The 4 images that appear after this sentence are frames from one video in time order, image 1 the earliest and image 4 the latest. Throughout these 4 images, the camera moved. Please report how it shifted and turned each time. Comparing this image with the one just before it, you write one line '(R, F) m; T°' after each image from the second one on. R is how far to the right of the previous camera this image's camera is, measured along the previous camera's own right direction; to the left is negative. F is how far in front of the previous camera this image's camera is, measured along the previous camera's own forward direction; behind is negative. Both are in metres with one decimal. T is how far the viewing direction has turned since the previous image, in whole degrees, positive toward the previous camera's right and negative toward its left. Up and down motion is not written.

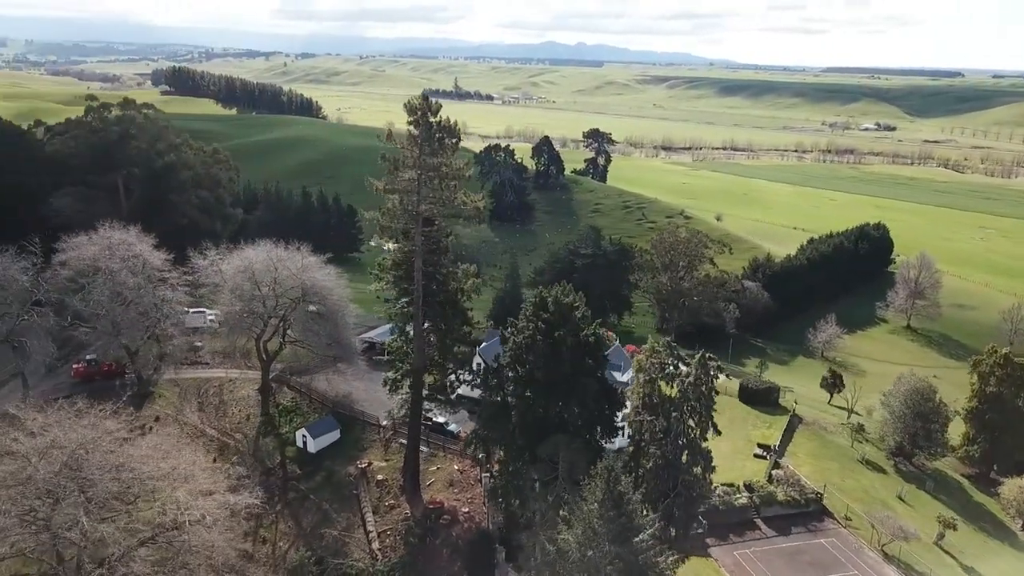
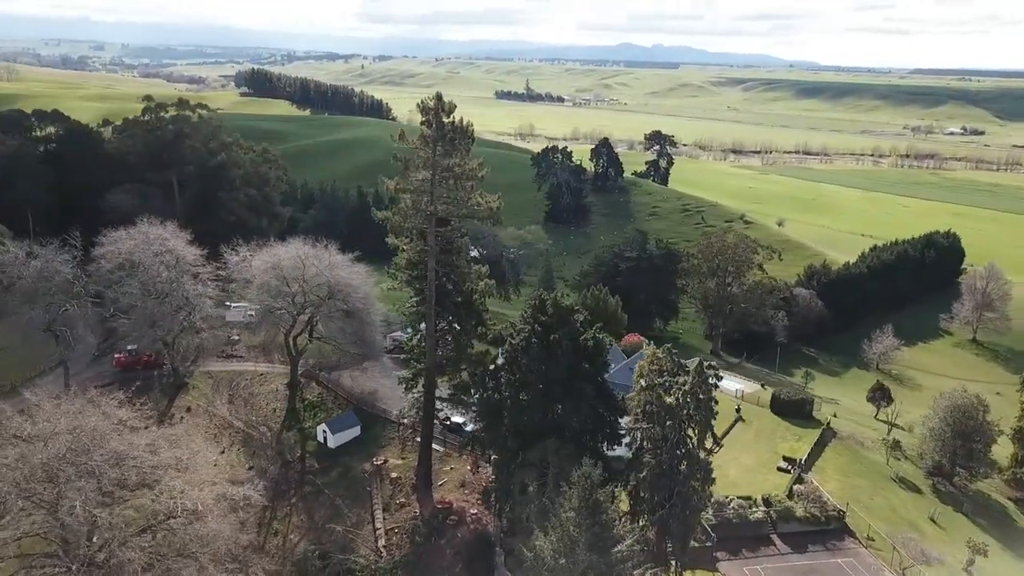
(+2.4, +0.3) m; -5°
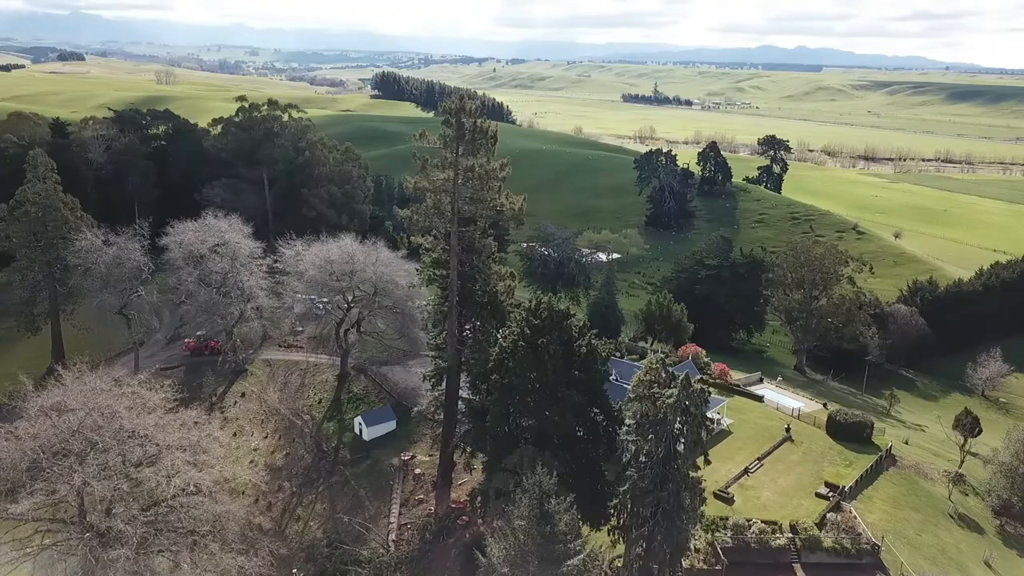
(+4.2, +0.7) m; -9°
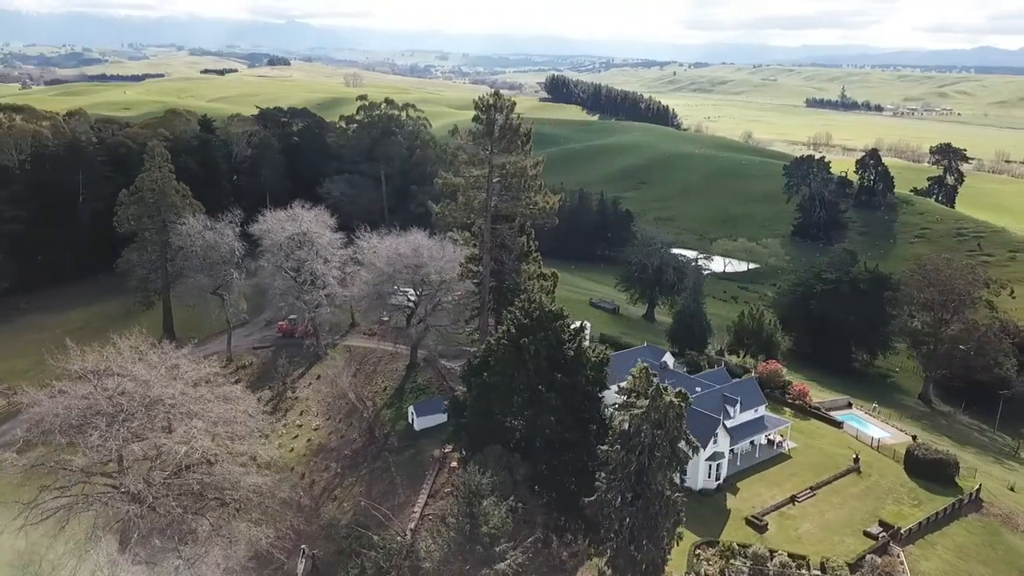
(+5.6, +0.9) m; -12°
